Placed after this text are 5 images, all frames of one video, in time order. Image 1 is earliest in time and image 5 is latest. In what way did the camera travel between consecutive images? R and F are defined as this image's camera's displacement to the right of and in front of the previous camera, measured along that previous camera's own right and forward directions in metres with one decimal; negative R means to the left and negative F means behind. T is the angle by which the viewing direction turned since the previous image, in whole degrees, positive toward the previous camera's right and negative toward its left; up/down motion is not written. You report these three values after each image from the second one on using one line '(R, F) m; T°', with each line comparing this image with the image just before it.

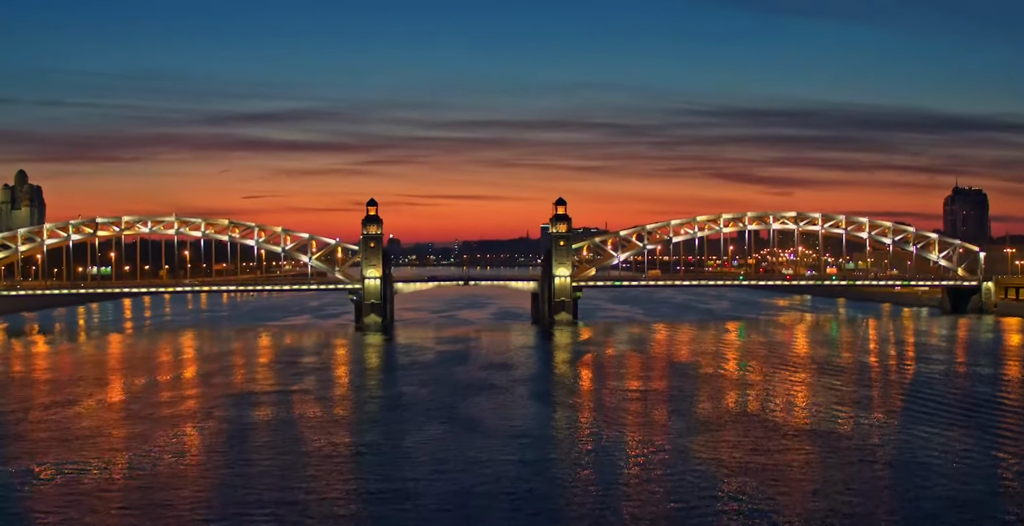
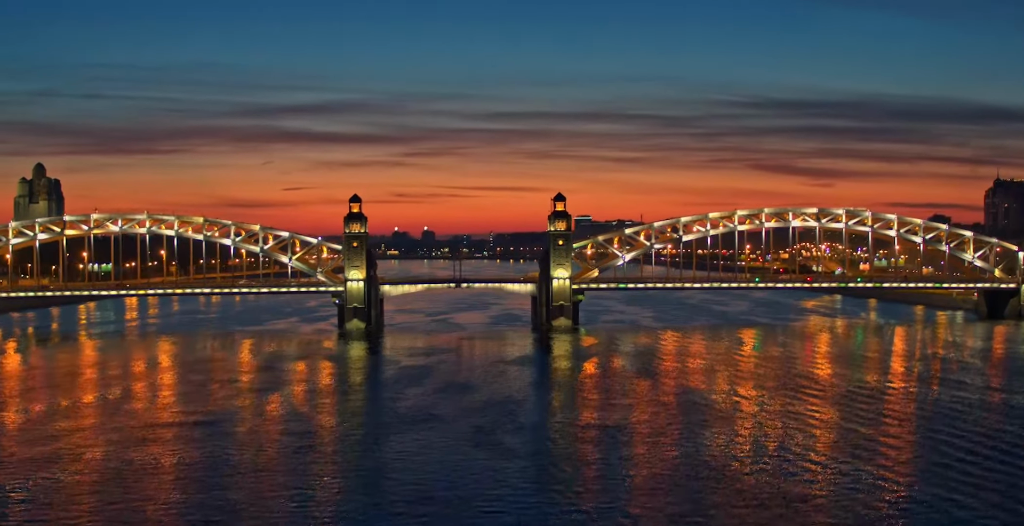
(+1.6, +3.2) m; -2°
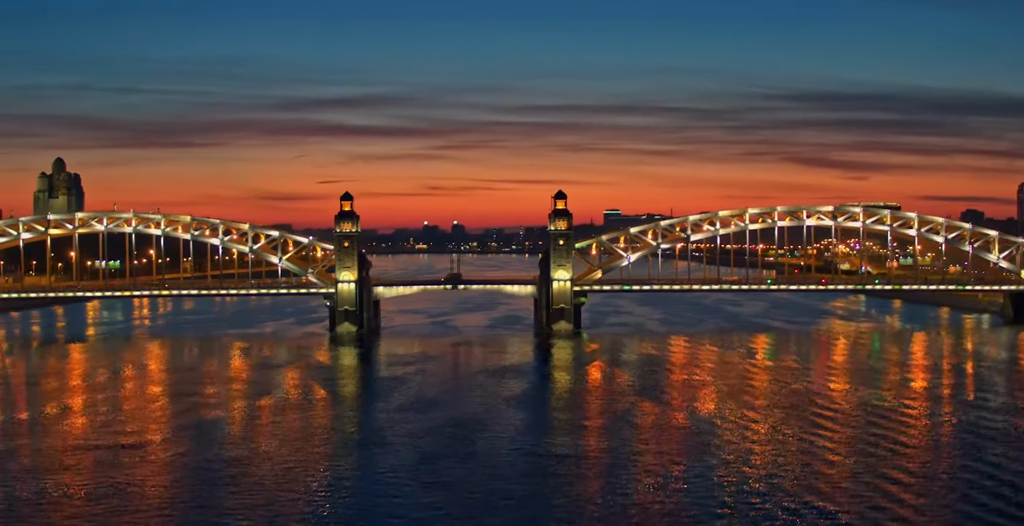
(+1.2, +1.7) m; -2°
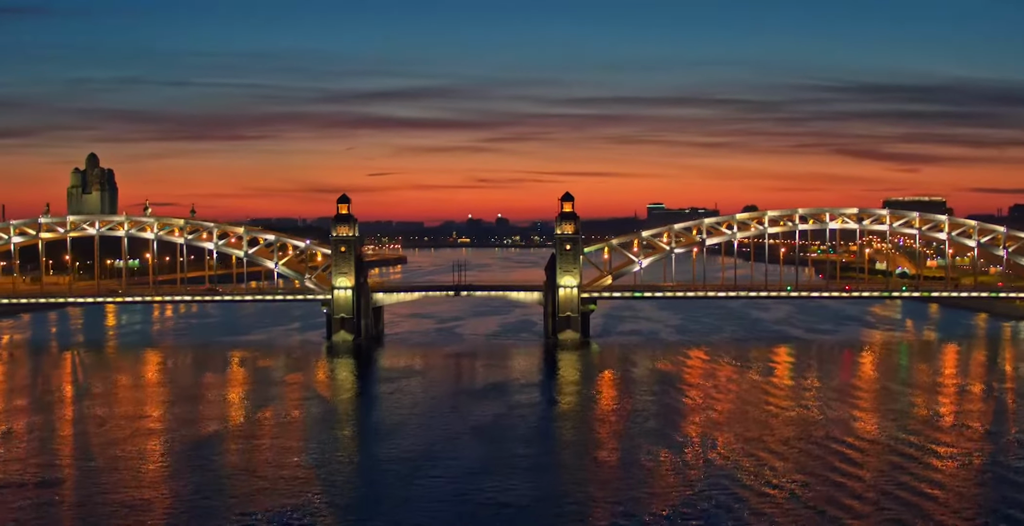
(+1.4, +1.8) m; -2°
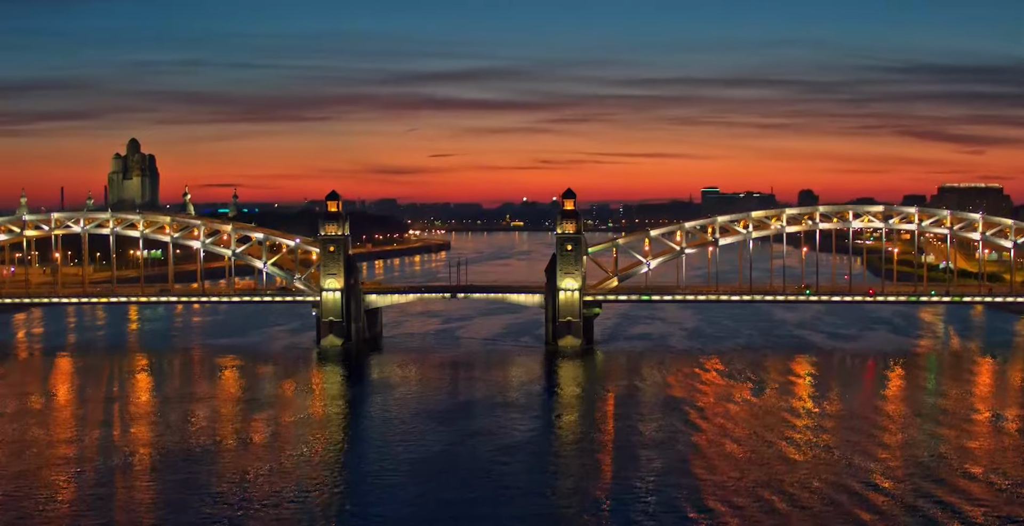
(+1.9, +2.1) m; -3°
